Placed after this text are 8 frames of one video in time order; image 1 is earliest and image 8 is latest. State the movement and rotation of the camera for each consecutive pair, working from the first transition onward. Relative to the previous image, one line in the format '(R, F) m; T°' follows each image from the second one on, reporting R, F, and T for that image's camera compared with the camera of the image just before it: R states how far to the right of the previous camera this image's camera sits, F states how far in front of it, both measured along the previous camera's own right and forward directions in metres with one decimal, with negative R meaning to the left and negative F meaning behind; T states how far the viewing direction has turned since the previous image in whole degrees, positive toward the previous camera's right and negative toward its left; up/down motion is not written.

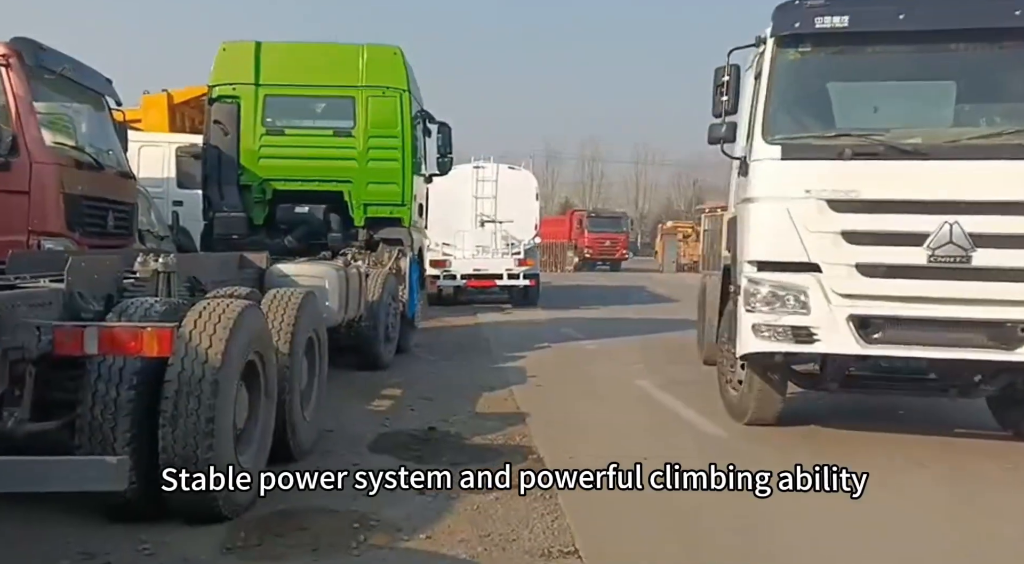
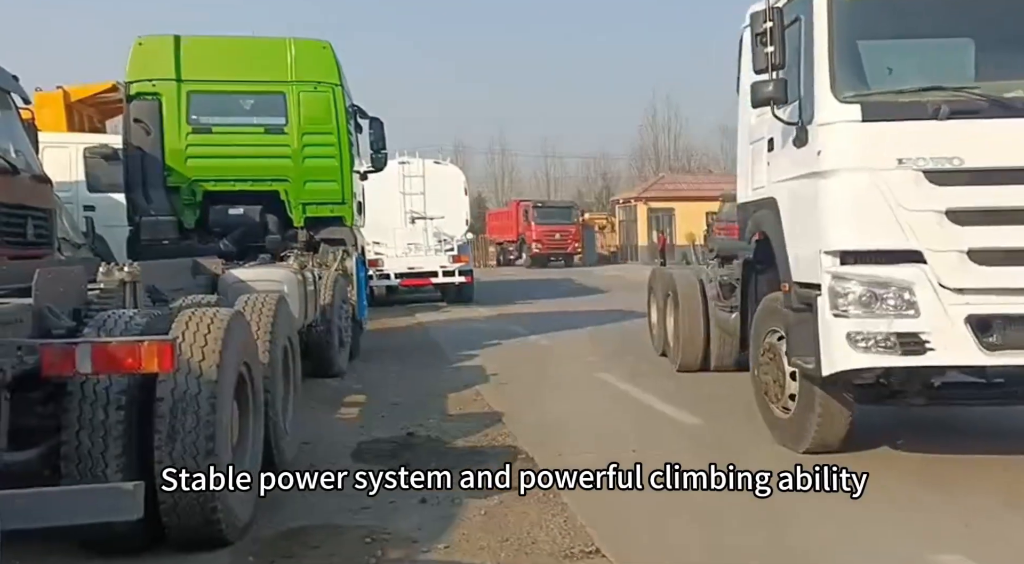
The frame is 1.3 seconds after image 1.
(-1.0, +0.4) m; +9°
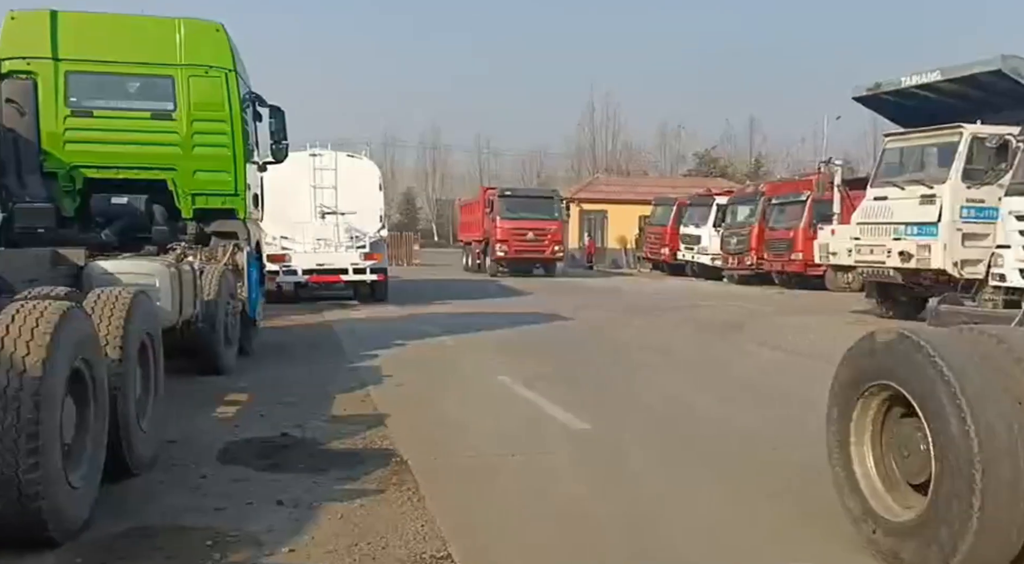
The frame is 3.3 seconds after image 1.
(+0.7, +0.2) m; +1°
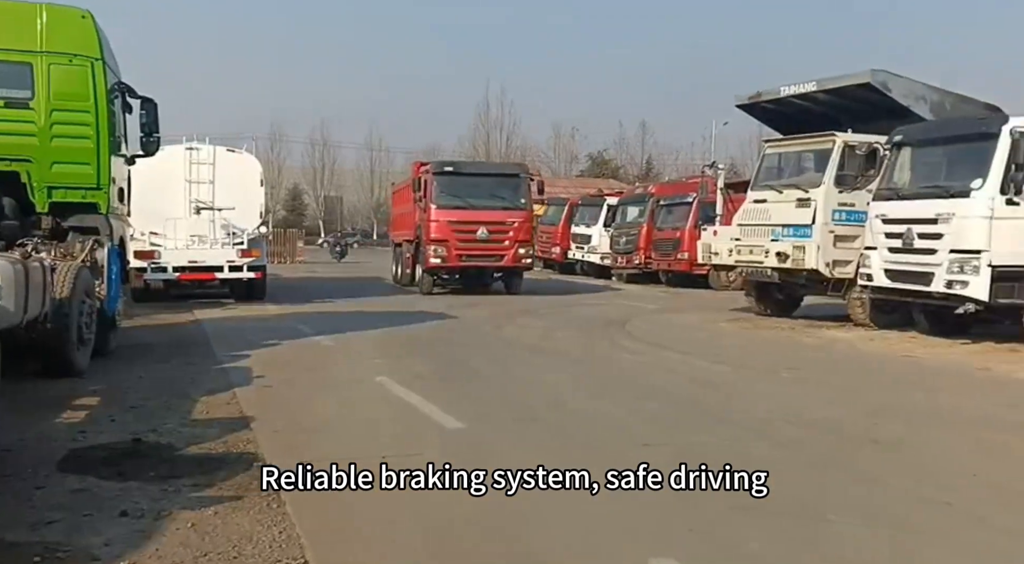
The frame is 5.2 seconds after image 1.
(+0.3, +0.2) m; +5°
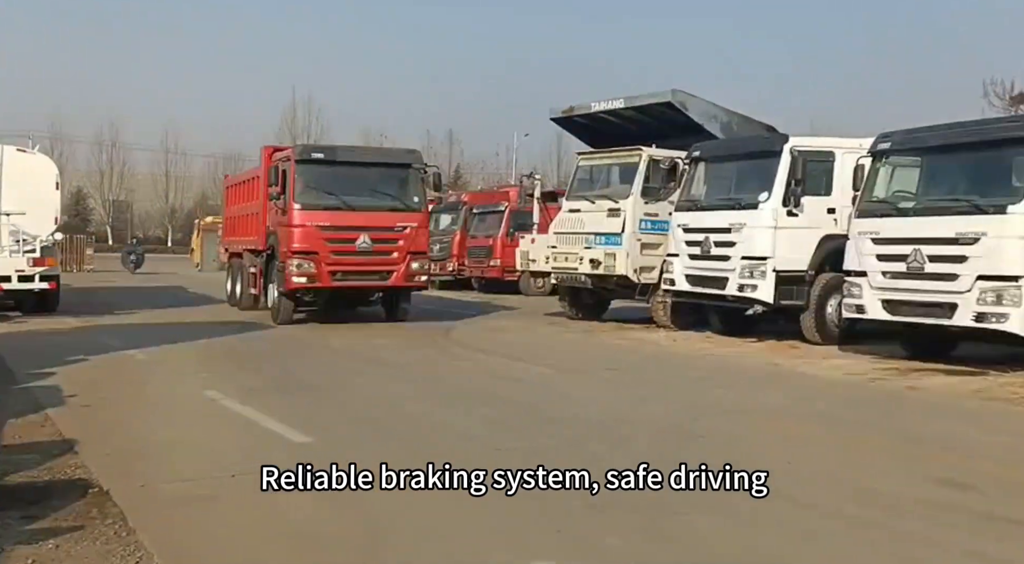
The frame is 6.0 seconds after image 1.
(-0.7, 0.0) m; +14°
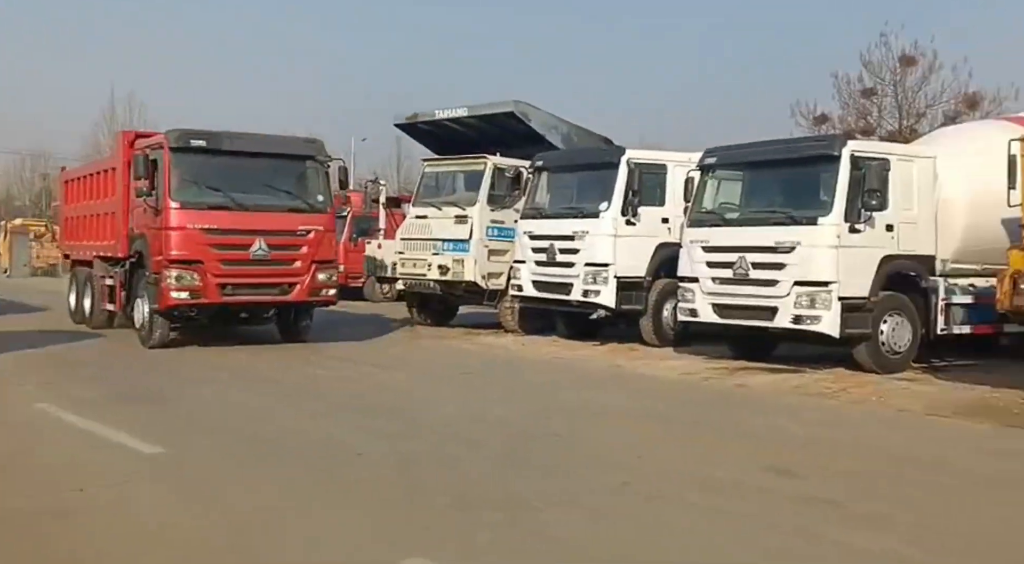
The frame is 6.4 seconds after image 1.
(-0.6, -0.1) m; +11°
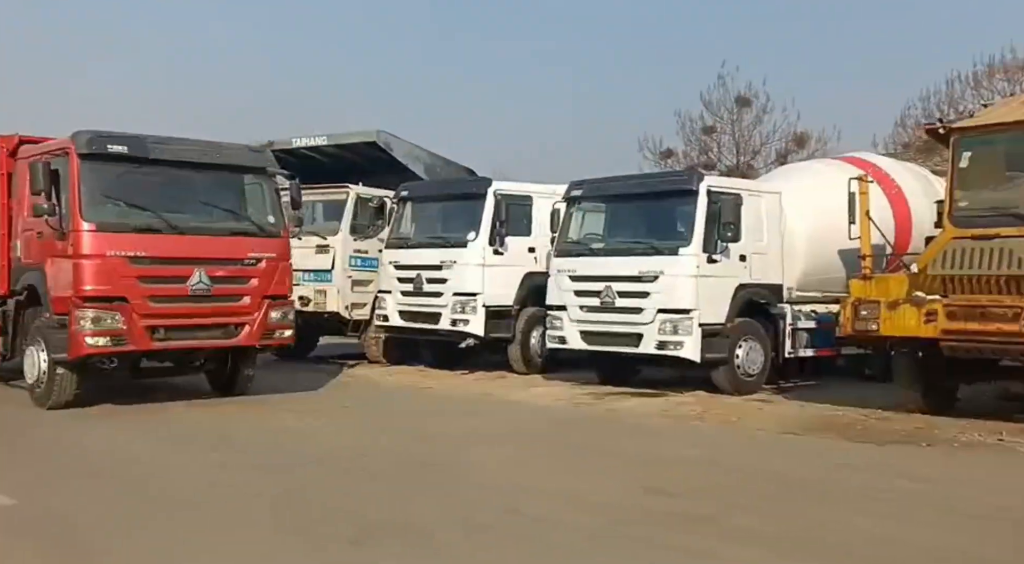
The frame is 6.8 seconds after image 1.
(-0.6, 0.0) m; +10°
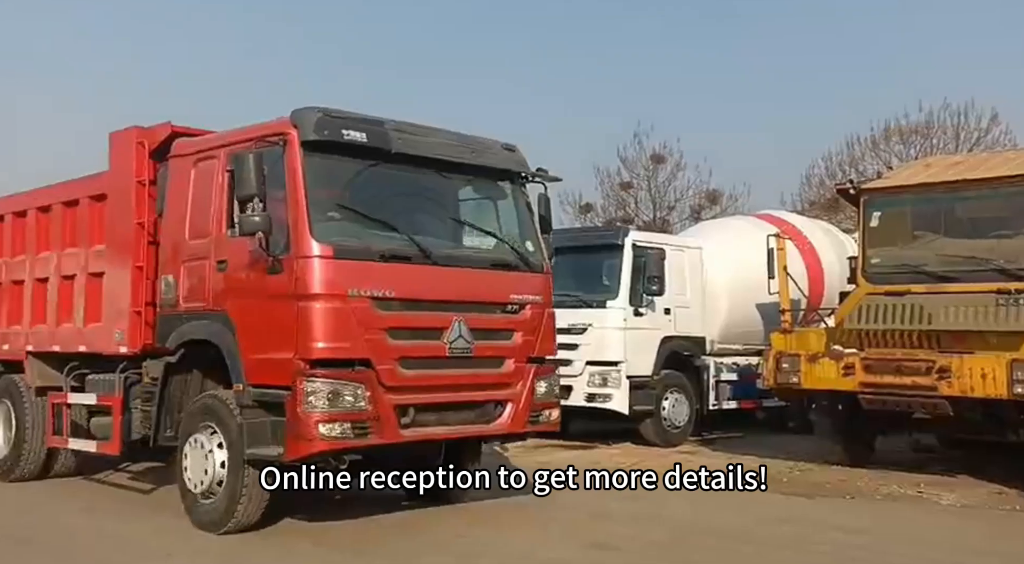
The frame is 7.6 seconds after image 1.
(-0.4, 0.0) m; +6°
